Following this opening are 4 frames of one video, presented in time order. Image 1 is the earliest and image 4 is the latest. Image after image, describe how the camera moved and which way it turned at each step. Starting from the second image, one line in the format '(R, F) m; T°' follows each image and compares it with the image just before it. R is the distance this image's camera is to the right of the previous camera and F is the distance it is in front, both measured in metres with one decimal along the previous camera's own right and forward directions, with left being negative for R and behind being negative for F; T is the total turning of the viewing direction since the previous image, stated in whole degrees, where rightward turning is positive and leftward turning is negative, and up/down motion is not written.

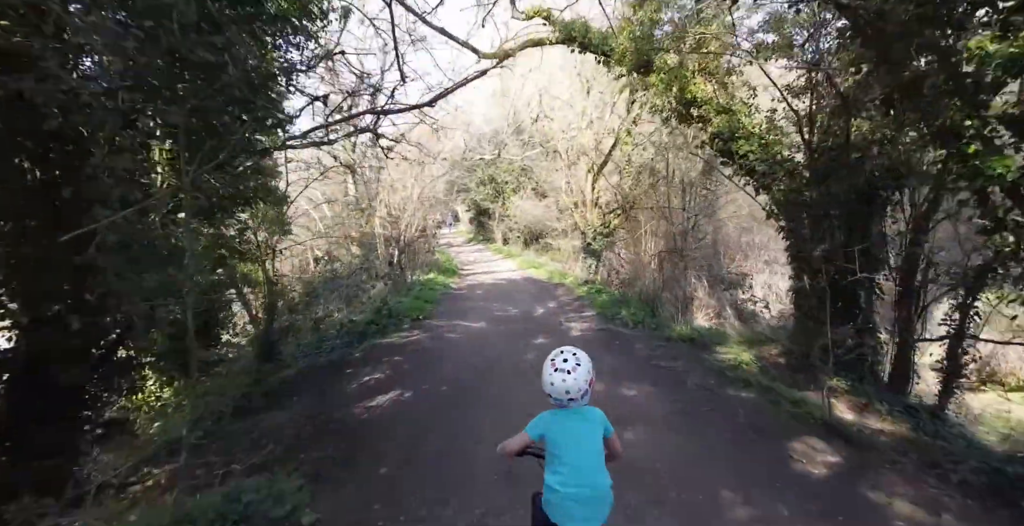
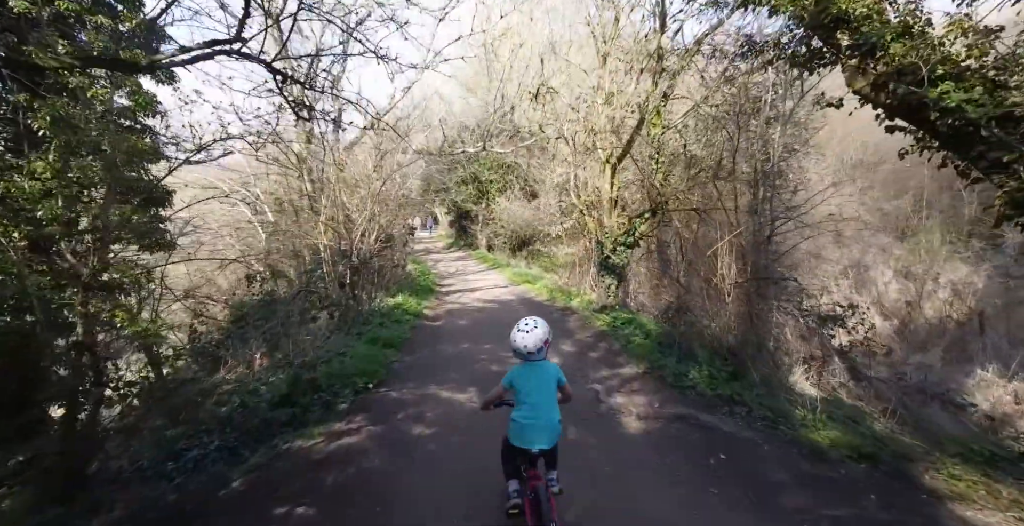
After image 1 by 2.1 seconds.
(-0.3, +3.7) m; +2°
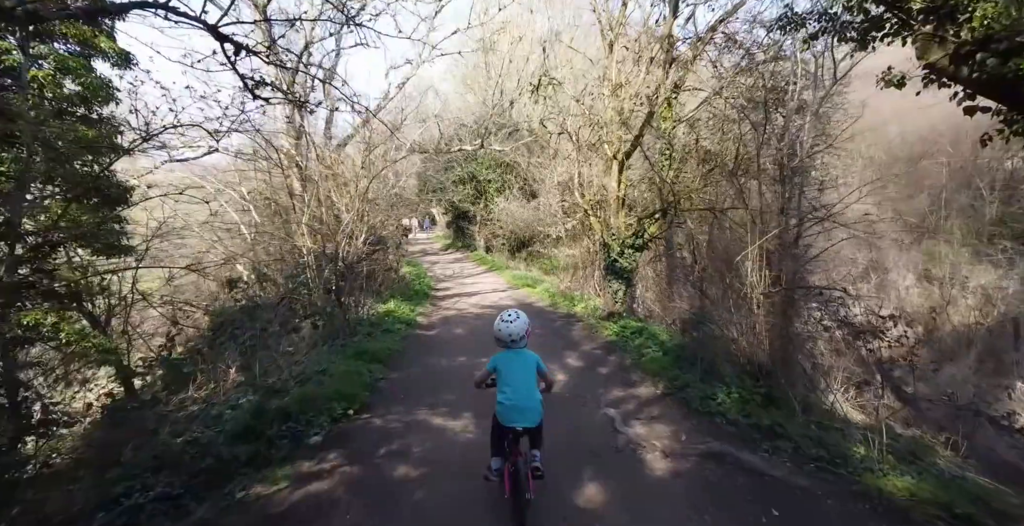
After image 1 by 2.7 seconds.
(0.0, +0.8) m; 0°
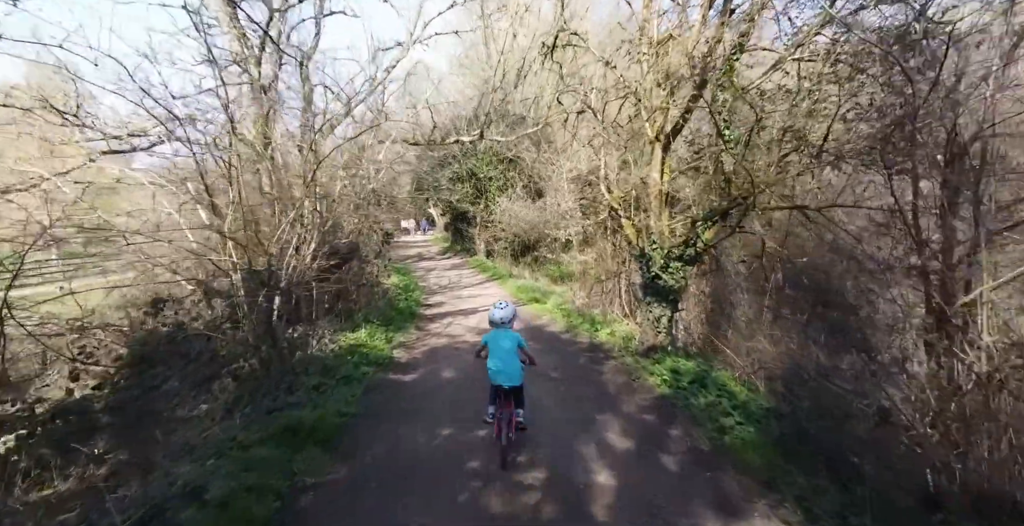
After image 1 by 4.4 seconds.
(-0.1, +2.8) m; 0°
